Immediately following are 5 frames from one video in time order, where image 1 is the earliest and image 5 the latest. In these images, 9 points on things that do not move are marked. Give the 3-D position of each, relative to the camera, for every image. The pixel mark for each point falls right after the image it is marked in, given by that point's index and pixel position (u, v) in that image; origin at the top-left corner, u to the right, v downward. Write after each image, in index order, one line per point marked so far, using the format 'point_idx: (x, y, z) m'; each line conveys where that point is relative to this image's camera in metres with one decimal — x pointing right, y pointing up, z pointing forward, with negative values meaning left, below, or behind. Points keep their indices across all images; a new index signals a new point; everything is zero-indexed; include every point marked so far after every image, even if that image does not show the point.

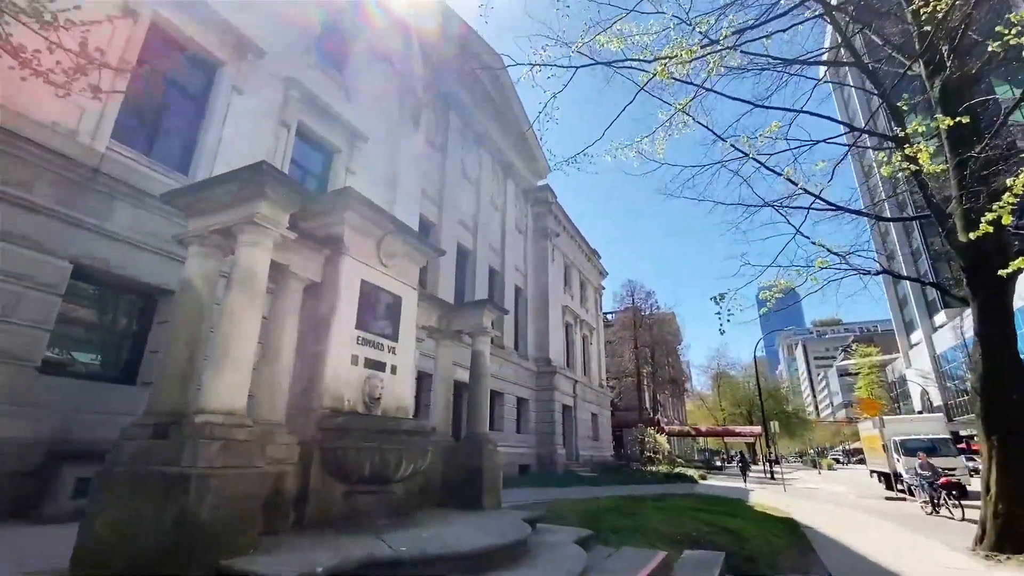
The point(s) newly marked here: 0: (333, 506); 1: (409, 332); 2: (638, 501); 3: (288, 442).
0: (-2.2, -2.7, +6.0) m
1: (-1.7, -0.7, +7.9) m
2: (+3.7, -6.2, +14.2) m
3: (-2.6, -1.8, +5.8) m
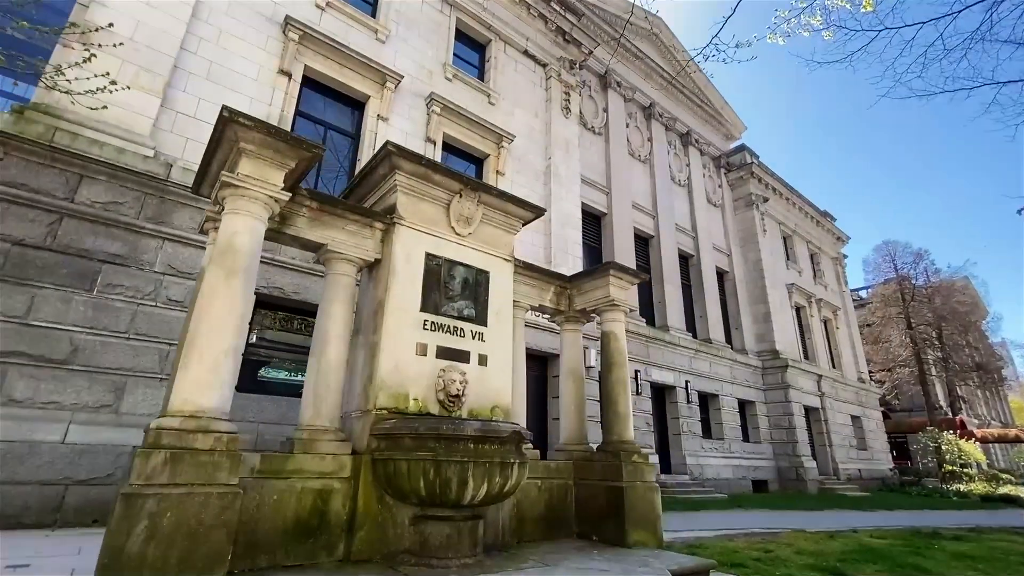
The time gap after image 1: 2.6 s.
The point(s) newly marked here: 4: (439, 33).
0: (-1.1, -2.3, +4.6) m
1: (-0.1, -0.3, +6.3) m
2: (+8.1, -4.9, +9.5) m
3: (-1.7, -1.6, +4.7) m
4: (-2.6, +9.1, +17.4) m
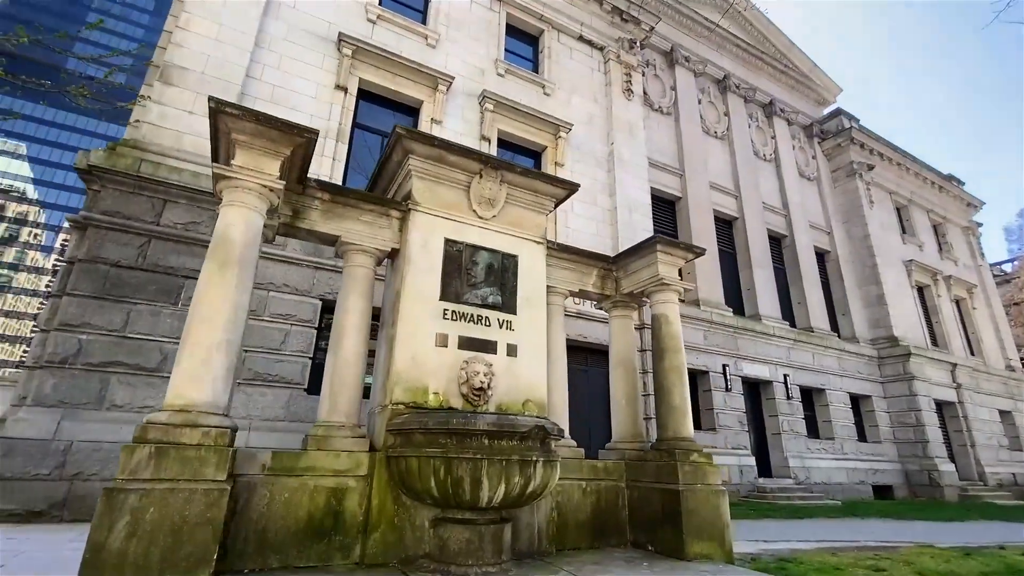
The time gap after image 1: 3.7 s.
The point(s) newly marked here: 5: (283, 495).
0: (-0.9, -2.2, +4.3) m
1: (+0.3, -0.1, +5.8) m
2: (+9.2, -4.2, +7.5) m
3: (-1.5, -1.5, +4.5) m
4: (-0.8, +9.1, +17.3) m
5: (-2.0, -1.8, +4.1) m
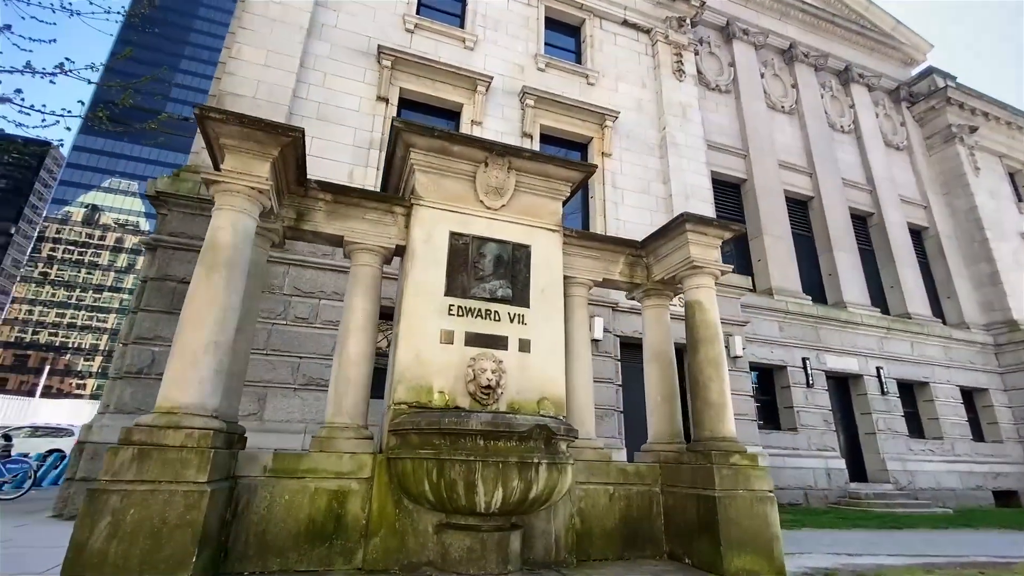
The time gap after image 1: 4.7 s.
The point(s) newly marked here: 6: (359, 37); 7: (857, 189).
0: (-0.8, -2.2, +4.1) m
1: (+0.5, 0.0, +5.5) m
2: (+9.7, -3.7, +5.8) m
3: (-1.4, -1.5, +4.4) m
4: (+0.5, +9.2, +17.0) m
5: (-1.9, -1.8, +4.1) m
6: (-4.3, +7.0, +13.6) m
7: (+13.7, +4.0, +19.5) m
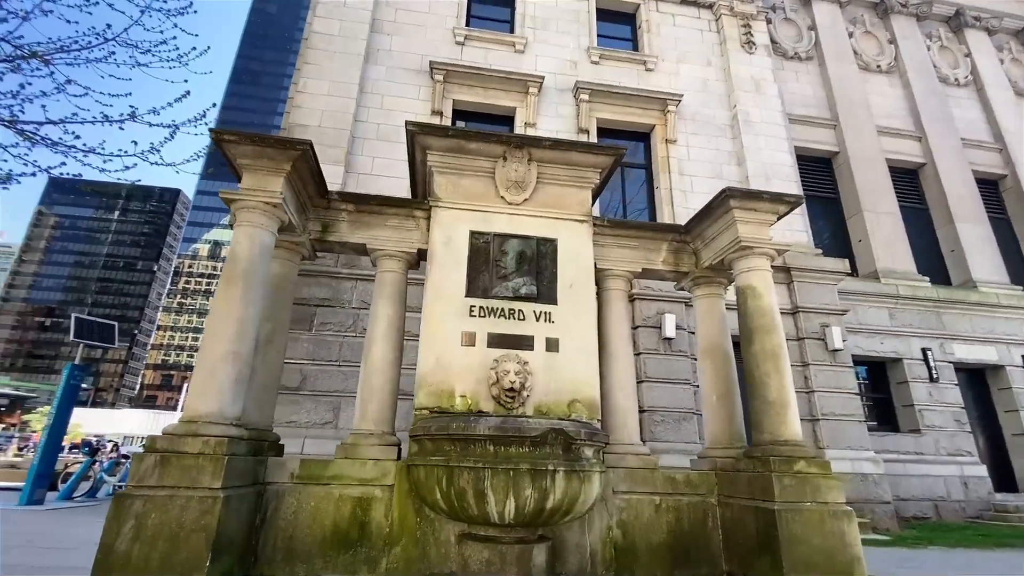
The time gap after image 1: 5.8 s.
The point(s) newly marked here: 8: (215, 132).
0: (-0.6, -2.2, +4.0) m
1: (+0.8, 0.0, +5.1) m
2: (+10.1, -3.0, +3.8) m
3: (-1.2, -1.5, +4.4) m
4: (+2.2, +9.2, +16.6) m
5: (-1.7, -1.8, +4.2) m
6: (-2.9, +6.7, +14.0) m
7: (+15.9, +4.8, +16.7) m
8: (-2.6, +1.4, +4.3) m
